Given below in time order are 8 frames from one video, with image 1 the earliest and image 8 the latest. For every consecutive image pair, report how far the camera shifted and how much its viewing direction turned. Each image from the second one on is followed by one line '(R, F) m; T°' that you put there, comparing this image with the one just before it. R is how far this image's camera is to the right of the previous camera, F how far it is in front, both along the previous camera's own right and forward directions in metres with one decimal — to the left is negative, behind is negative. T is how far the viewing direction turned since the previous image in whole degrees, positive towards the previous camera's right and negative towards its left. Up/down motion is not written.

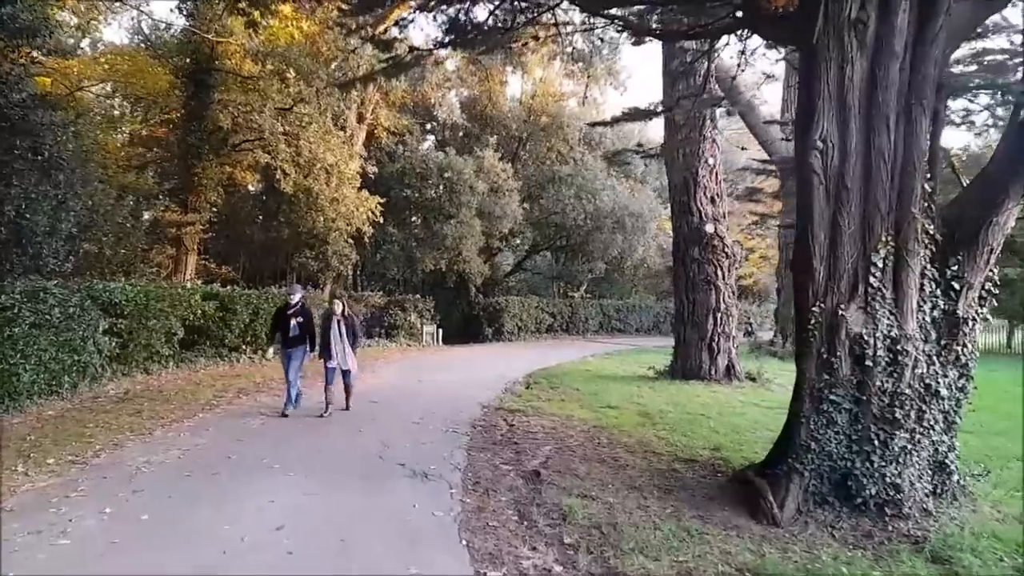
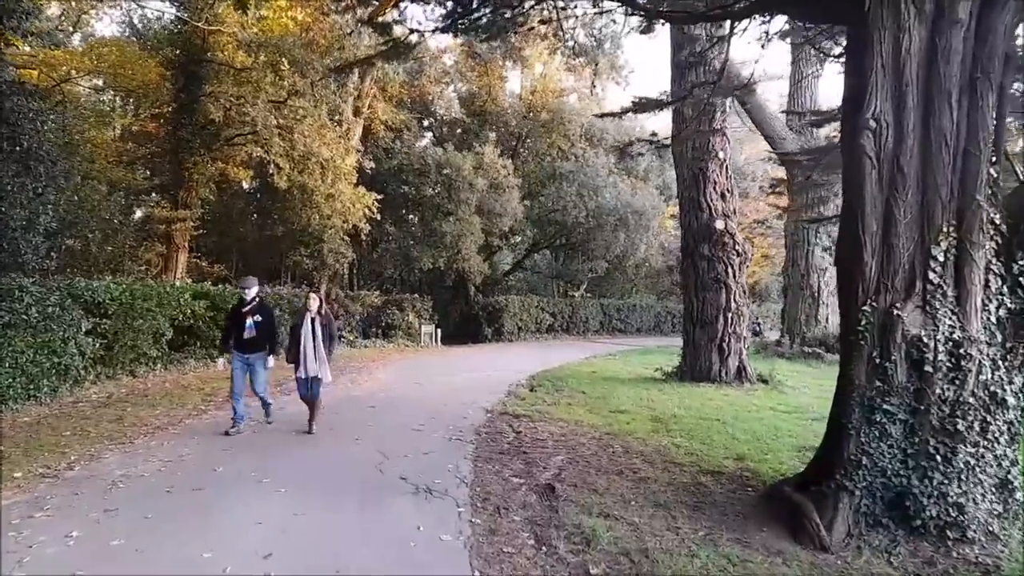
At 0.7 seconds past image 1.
(-0.1, +0.4) m; 0°
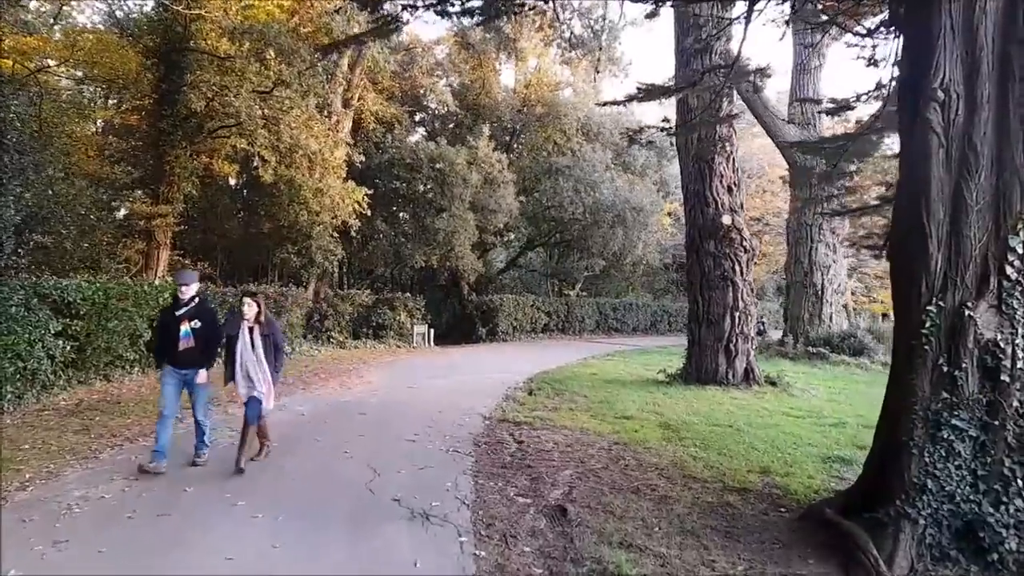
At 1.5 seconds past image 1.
(-0.1, +0.5) m; +1°
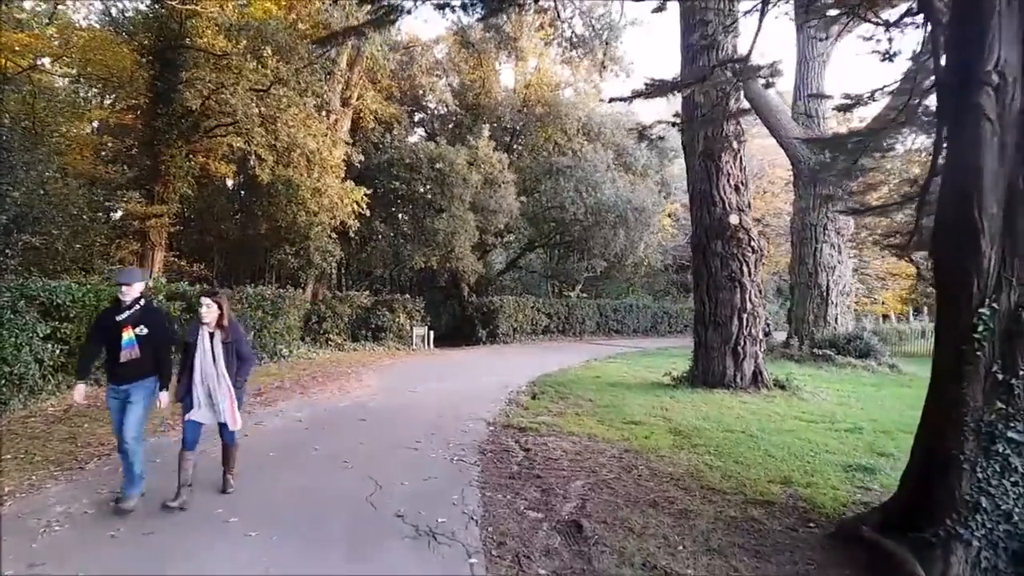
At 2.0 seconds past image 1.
(-0.1, +0.3) m; 0°
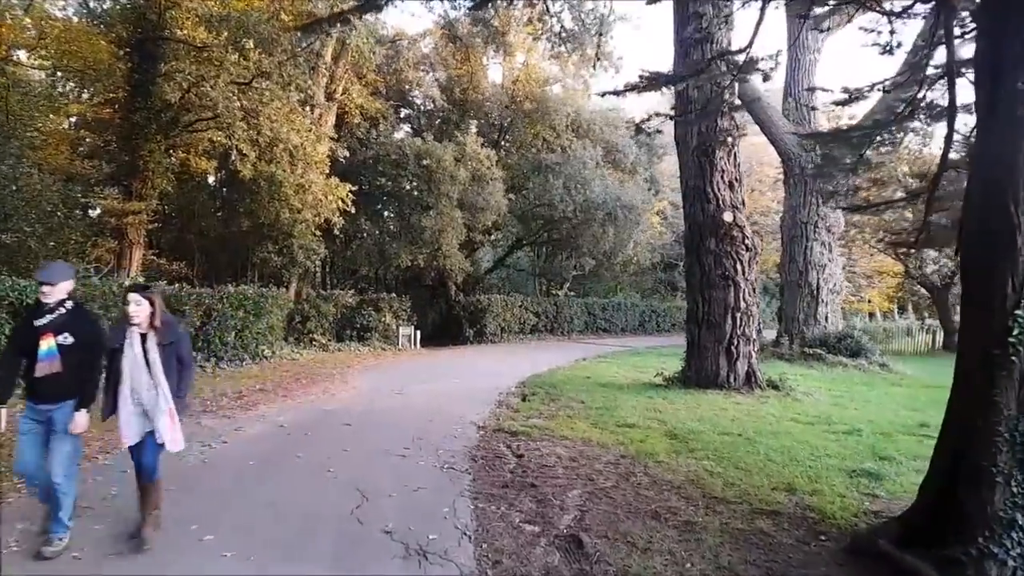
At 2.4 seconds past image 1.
(0.0, +0.2) m; +1°
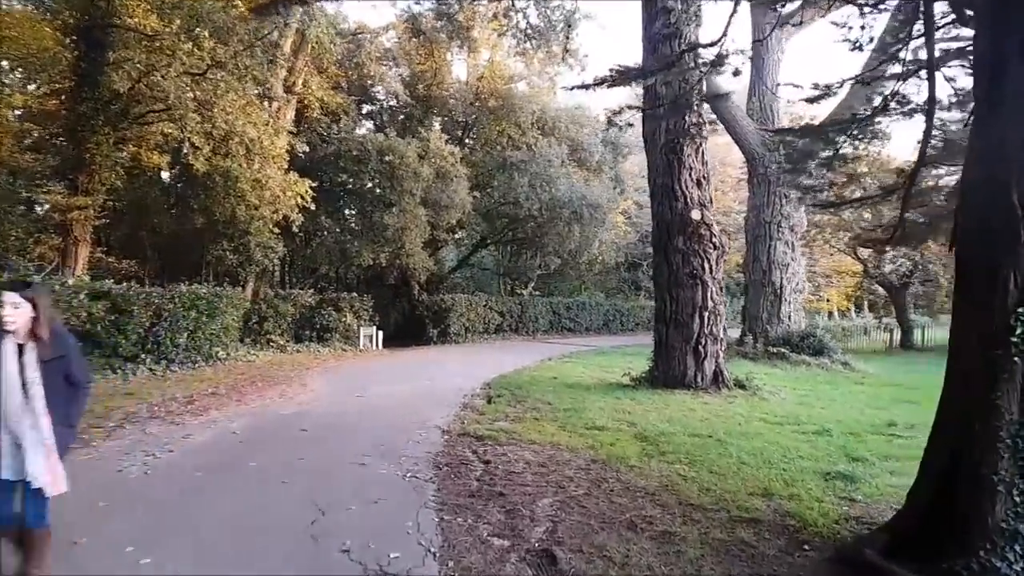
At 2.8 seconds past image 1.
(0.0, +0.2) m; +3°
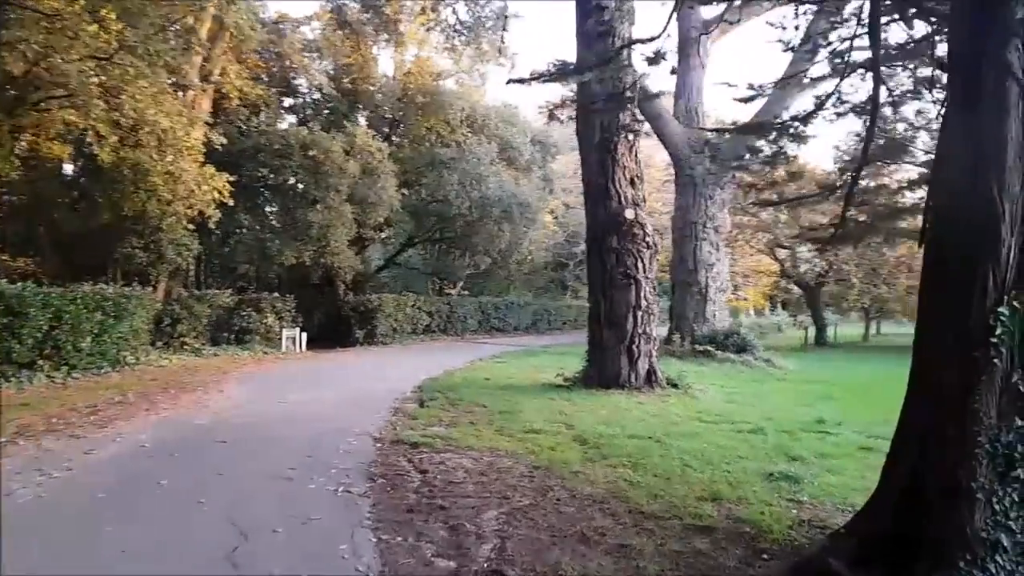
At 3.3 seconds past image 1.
(-0.1, +0.3) m; +6°
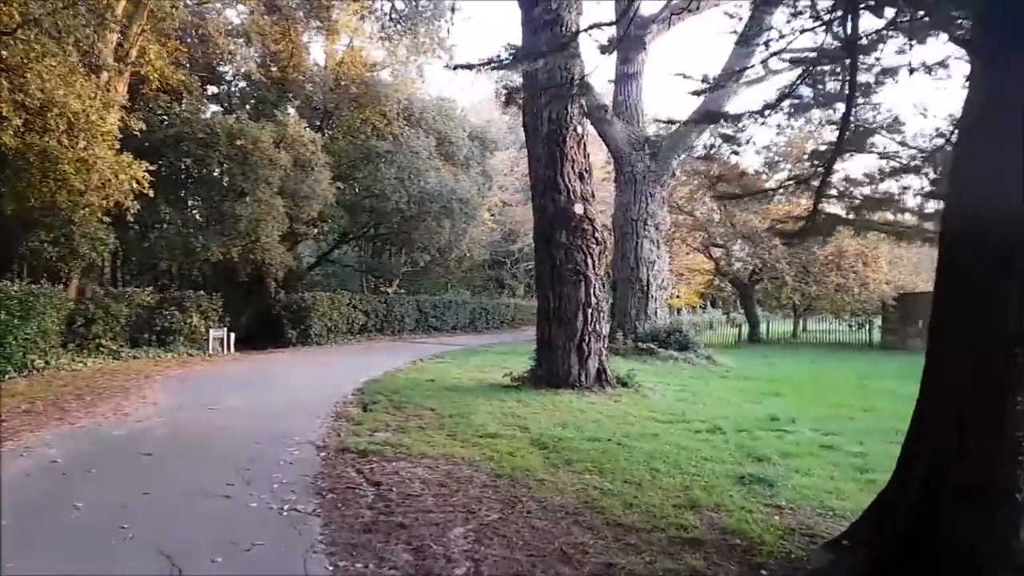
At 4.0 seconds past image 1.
(-0.2, +0.4) m; +5°
